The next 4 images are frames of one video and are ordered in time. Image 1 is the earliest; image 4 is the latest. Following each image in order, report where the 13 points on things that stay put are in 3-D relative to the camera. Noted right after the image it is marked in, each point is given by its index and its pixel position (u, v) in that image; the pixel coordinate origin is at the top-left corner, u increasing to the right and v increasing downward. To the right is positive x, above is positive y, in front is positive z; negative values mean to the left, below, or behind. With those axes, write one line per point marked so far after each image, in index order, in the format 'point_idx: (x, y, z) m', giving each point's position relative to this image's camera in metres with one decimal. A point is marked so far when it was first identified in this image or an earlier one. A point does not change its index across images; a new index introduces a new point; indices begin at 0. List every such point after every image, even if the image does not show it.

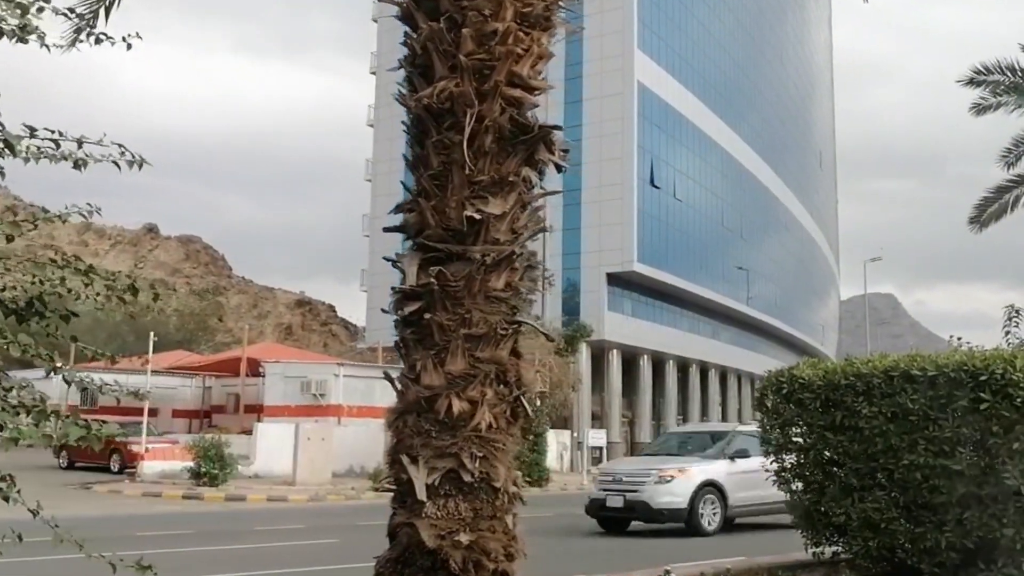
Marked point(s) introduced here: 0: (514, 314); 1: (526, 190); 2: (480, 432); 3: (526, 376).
0: (0.0, -0.1, +4.1) m
1: (0.0, +0.4, +4.1) m
2: (-0.1, -0.6, +3.9) m
3: (+0.1, -0.4, +4.1) m
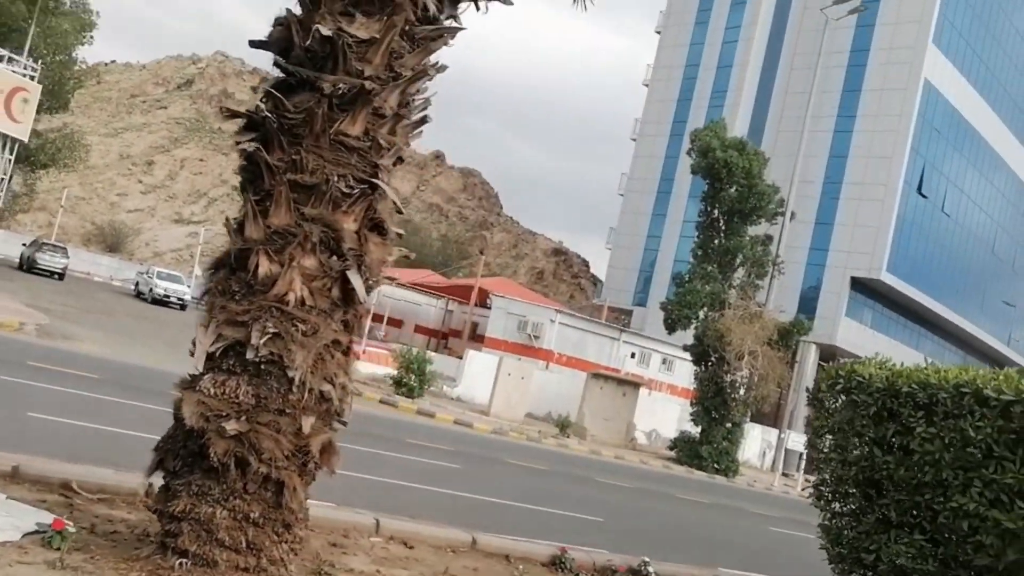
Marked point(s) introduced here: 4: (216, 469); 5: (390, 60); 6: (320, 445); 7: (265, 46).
0: (-0.5, +0.4, +3.2) m
1: (-0.3, +0.9, +3.2) m
2: (-0.7, -0.1, +3.1) m
3: (-0.5, +0.1, +3.2) m
4: (-0.9, -0.6, +3.0) m
5: (-0.4, +0.8, +3.2) m
6: (-0.6, -0.5, +3.2) m
7: (-0.9, +0.8, +3.3) m
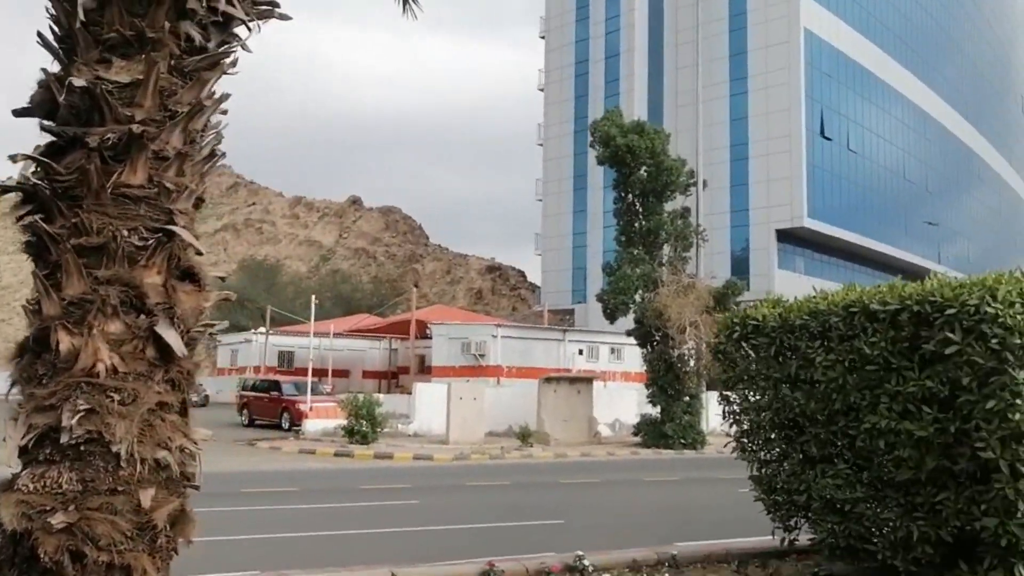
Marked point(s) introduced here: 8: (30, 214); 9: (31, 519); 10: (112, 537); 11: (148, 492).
0: (-1.1, +0.2, +3.0) m
1: (-1.0, +0.8, +3.0) m
2: (-1.2, -0.3, +2.8) m
3: (-1.0, 0.0, +3.0) m
4: (-1.3, -0.8, +2.8) m
5: (-1.1, +0.6, +3.0) m
6: (-1.0, -0.7, +2.9) m
7: (-1.6, +0.6, +3.1) m
8: (-1.5, +0.2, +3.0) m
9: (-1.4, -0.7, +2.8) m
10: (-1.1, -0.7, +2.8) m
11: (-1.1, -0.6, +2.9) m
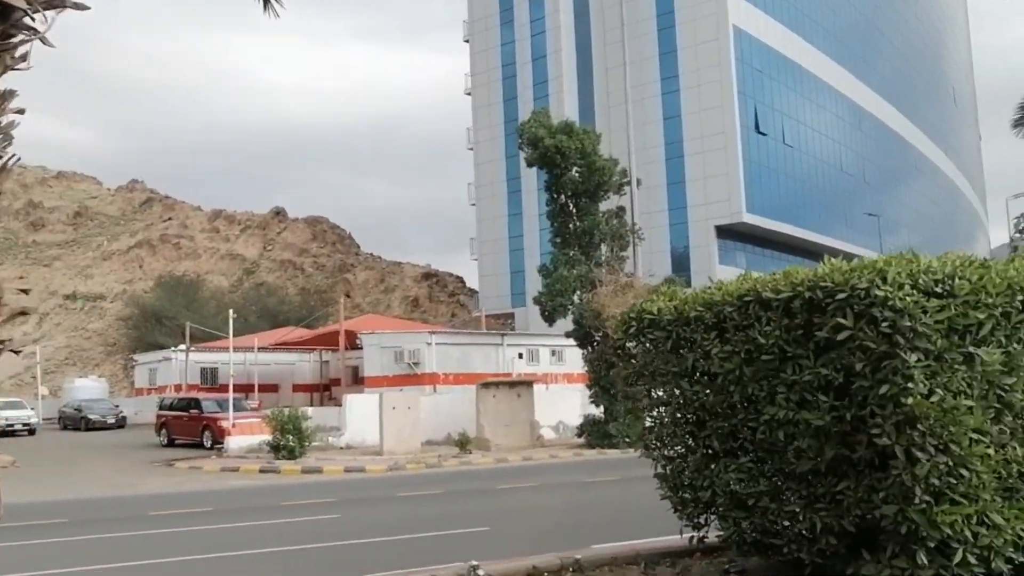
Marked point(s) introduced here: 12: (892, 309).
0: (-1.5, +0.2, +2.7) m
1: (-1.5, +0.7, +2.7) m
2: (-1.6, -0.3, +2.5) m
3: (-1.4, -0.1, +2.7) m
4: (-1.7, -0.9, +2.4) m
5: (-1.5, +0.6, +2.7) m
6: (-1.4, -0.7, +2.6) m
7: (-2.0, +0.5, +2.7) m
8: (-1.9, +0.2, +2.6) m
9: (-1.8, -0.7, +2.4) m
10: (-1.5, -0.8, +2.5) m
11: (-1.5, -0.6, +2.6) m
12: (+1.6, -0.1, +4.0) m
